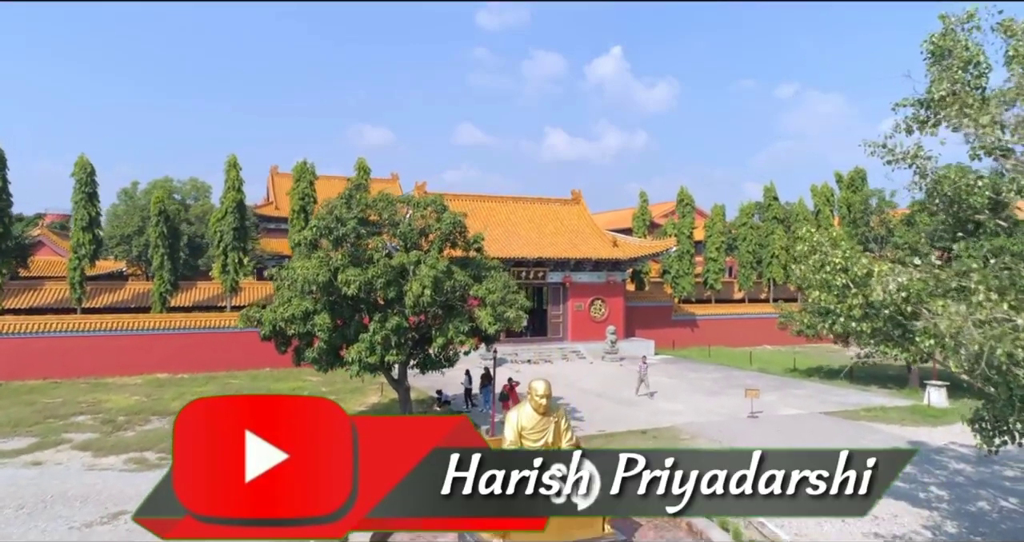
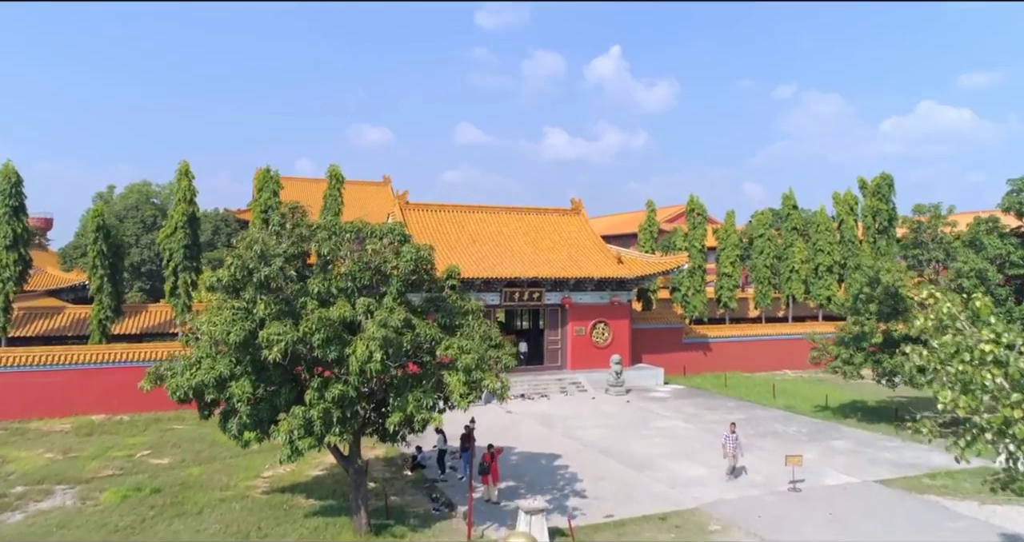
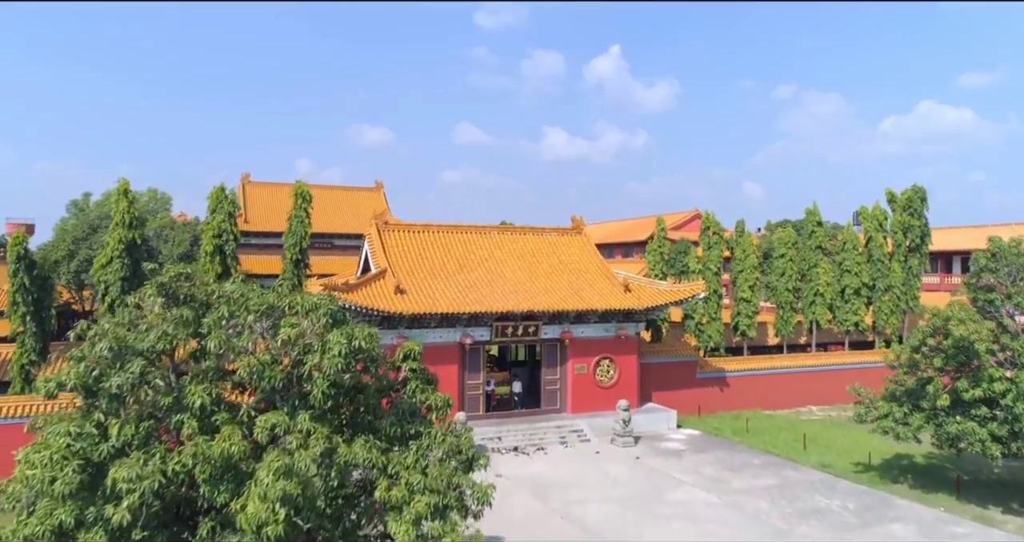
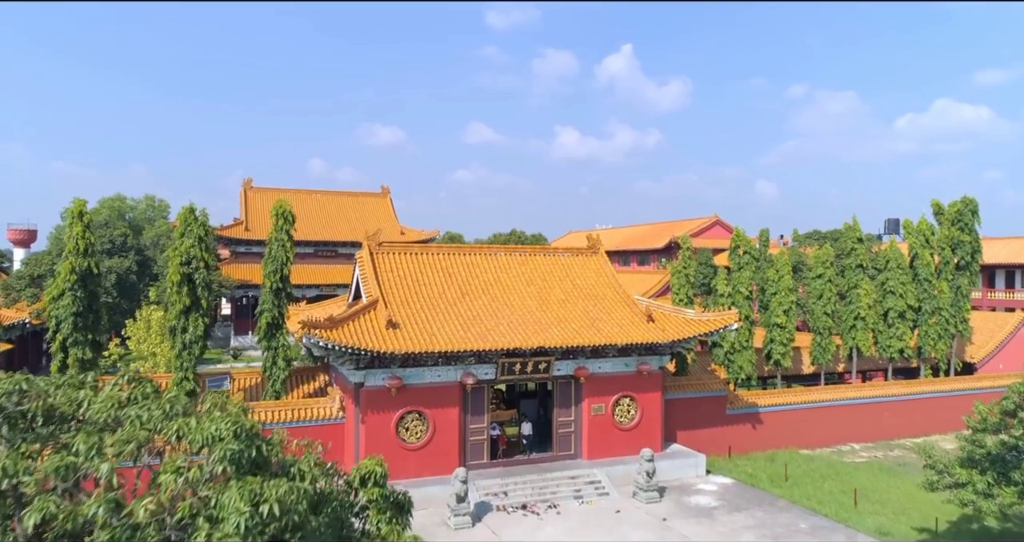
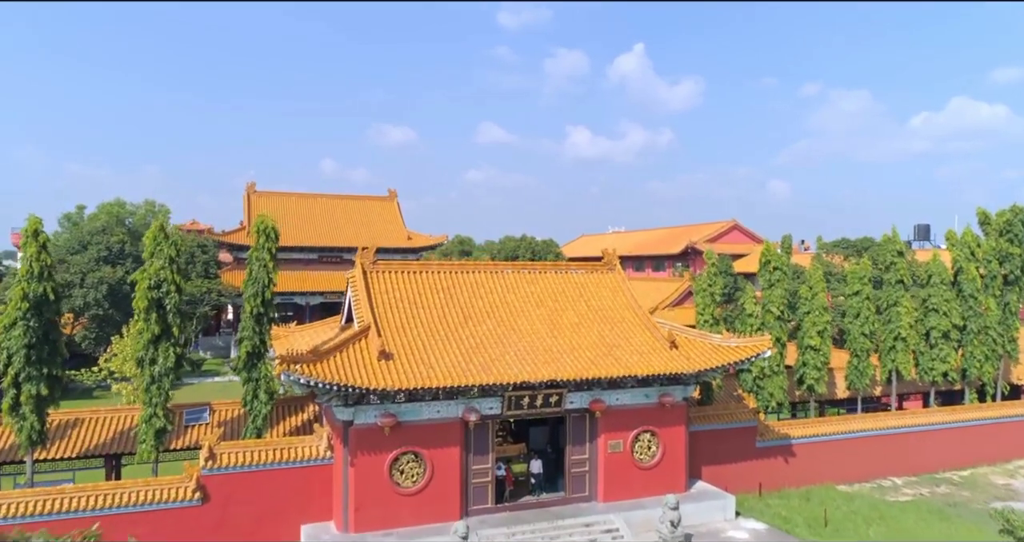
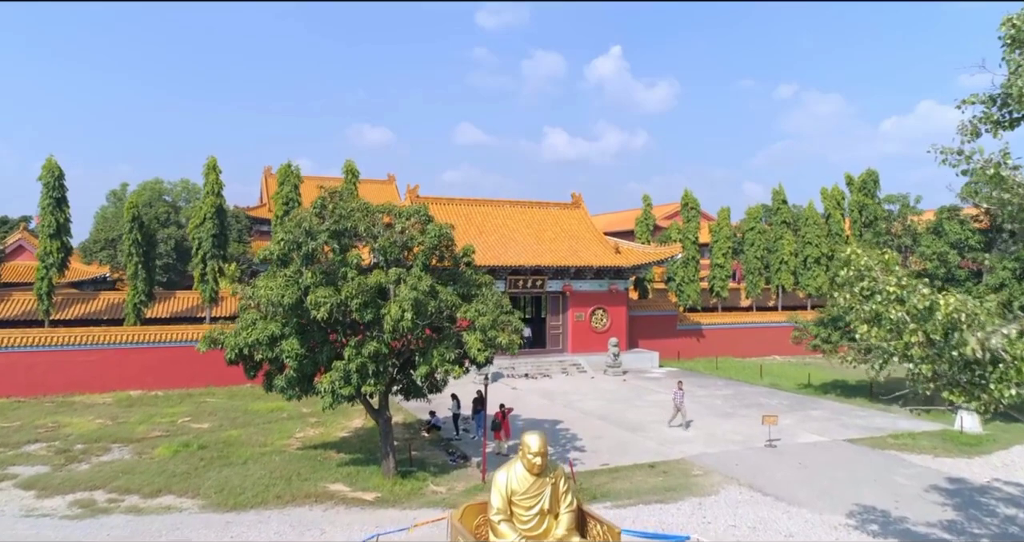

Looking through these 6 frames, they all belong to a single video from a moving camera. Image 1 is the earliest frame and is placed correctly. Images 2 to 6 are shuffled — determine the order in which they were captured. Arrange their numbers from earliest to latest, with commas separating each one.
6, 2, 3, 4, 5
